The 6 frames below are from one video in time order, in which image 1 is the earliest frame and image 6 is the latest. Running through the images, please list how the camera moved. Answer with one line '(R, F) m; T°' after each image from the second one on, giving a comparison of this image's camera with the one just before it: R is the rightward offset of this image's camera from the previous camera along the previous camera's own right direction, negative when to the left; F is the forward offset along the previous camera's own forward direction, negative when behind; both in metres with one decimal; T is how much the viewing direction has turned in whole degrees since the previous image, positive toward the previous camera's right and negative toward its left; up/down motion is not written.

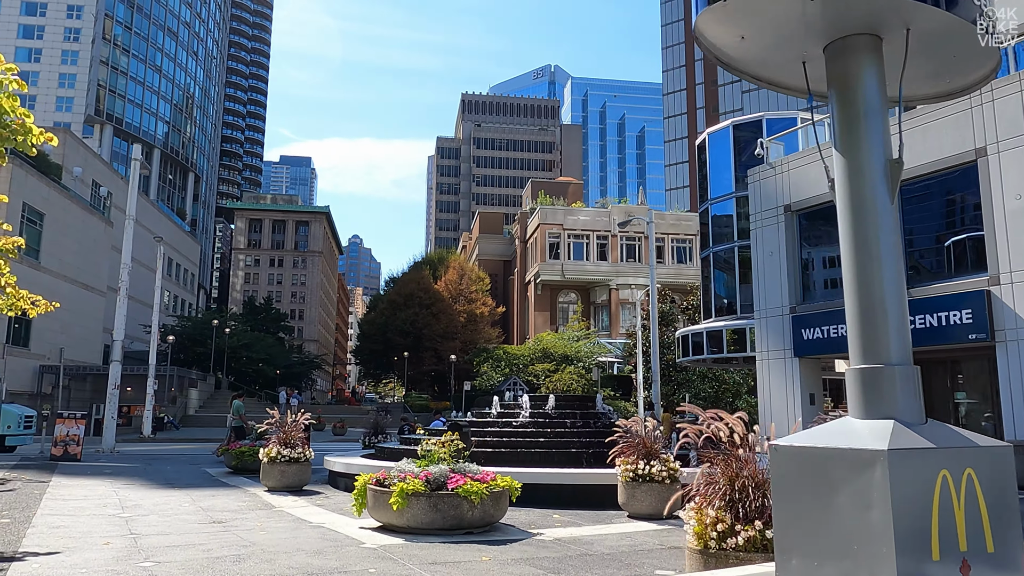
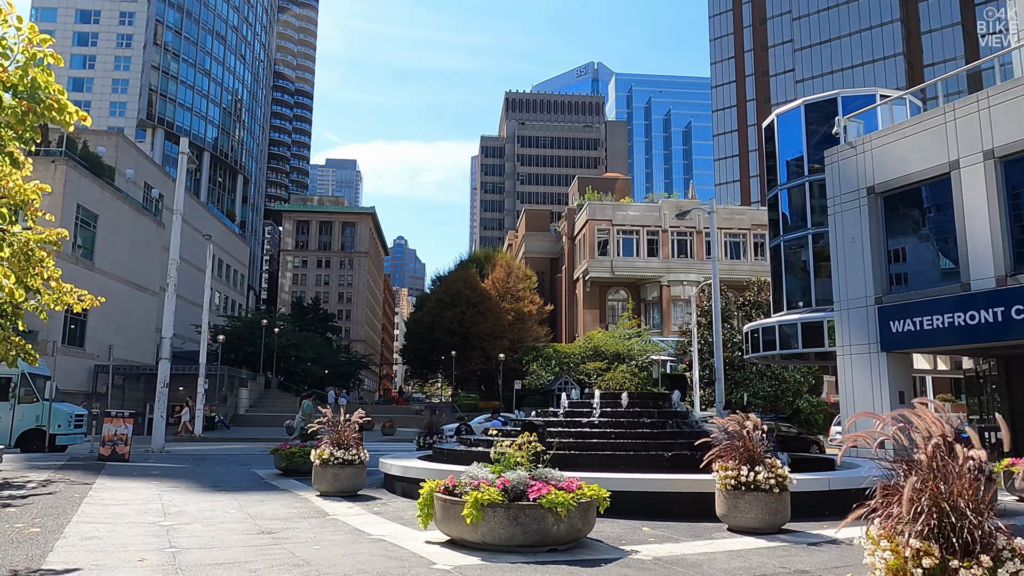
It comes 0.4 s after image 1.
(-0.3, +0.9) m; -3°
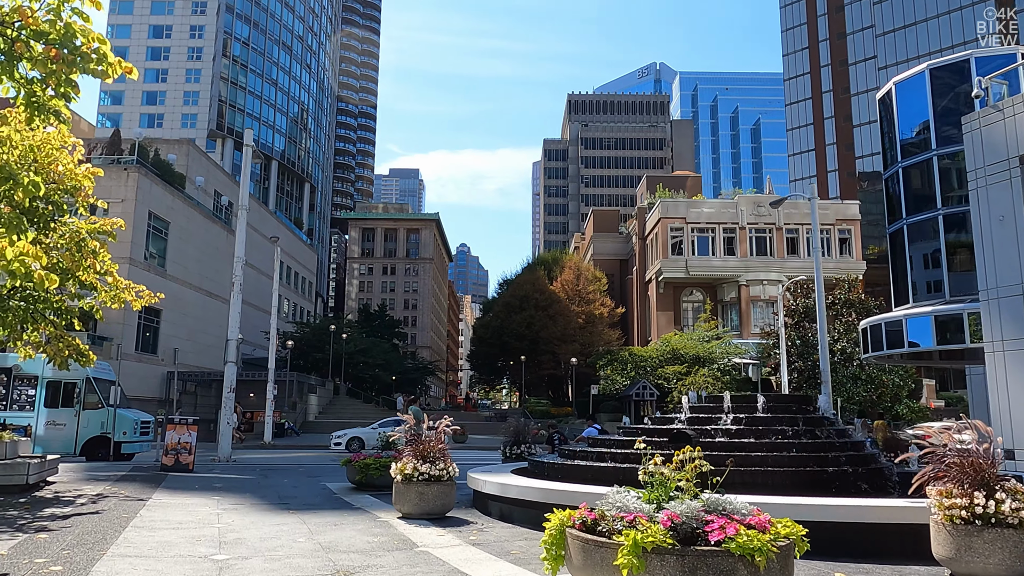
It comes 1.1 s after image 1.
(-0.6, +1.6) m; -5°
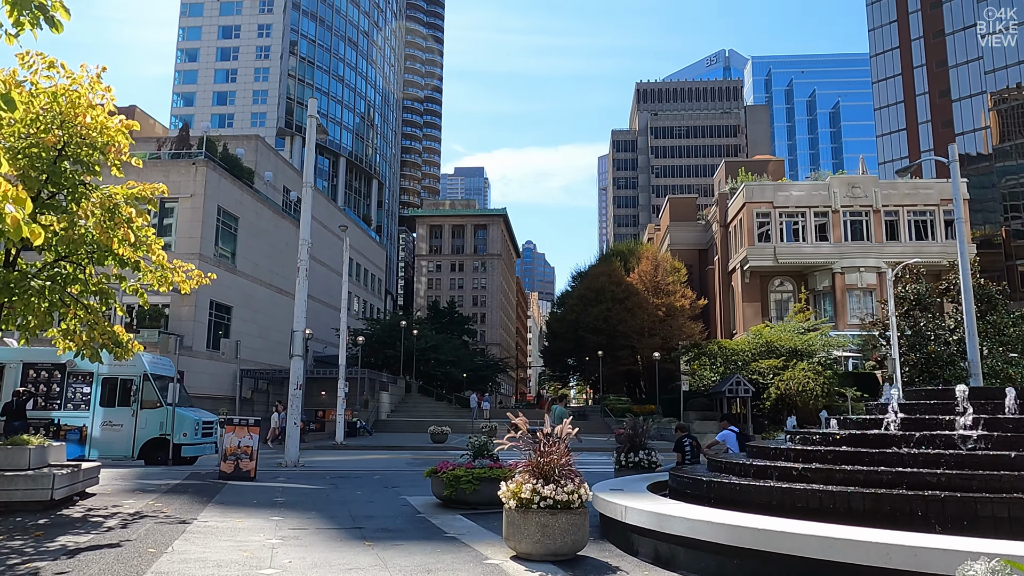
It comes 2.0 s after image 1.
(-0.7, +2.2) m; -5°
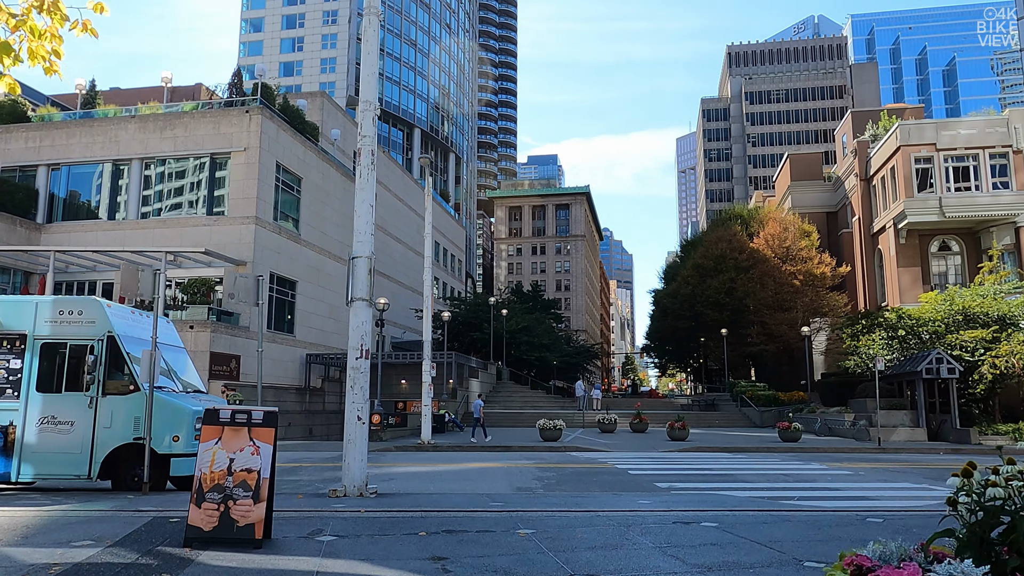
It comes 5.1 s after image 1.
(-1.8, +7.1) m; -6°
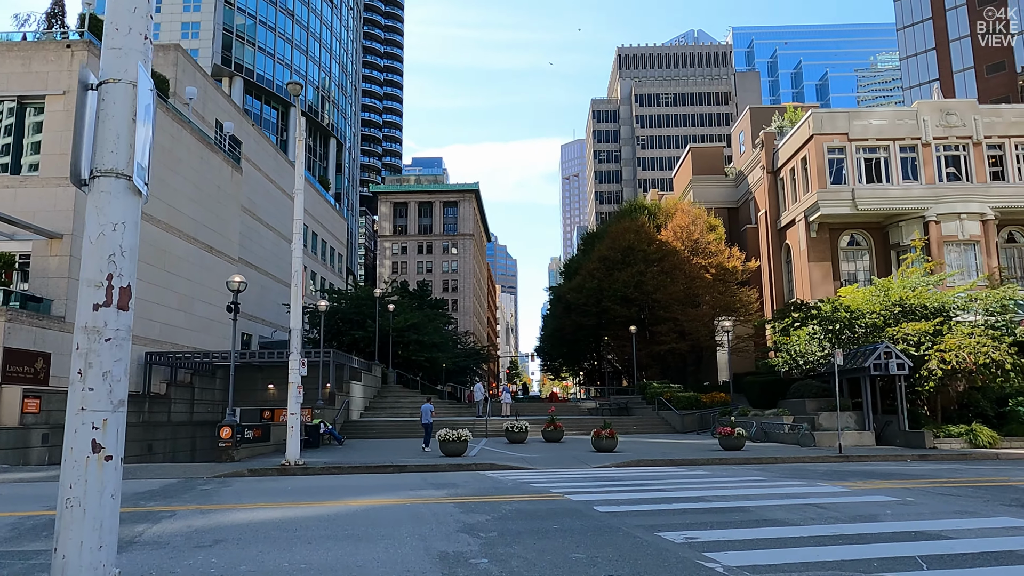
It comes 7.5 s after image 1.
(-0.3, +4.8) m; +9°
